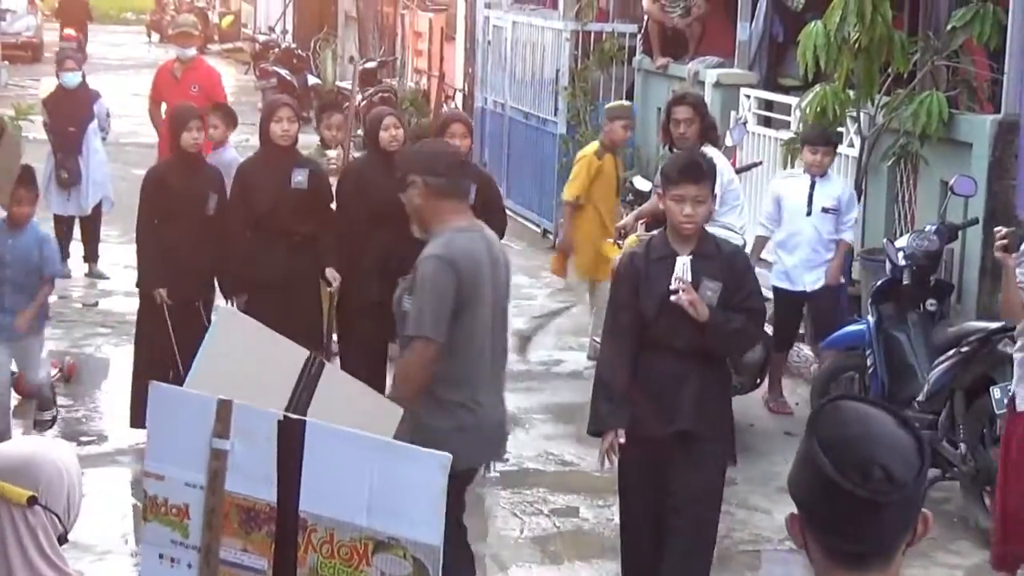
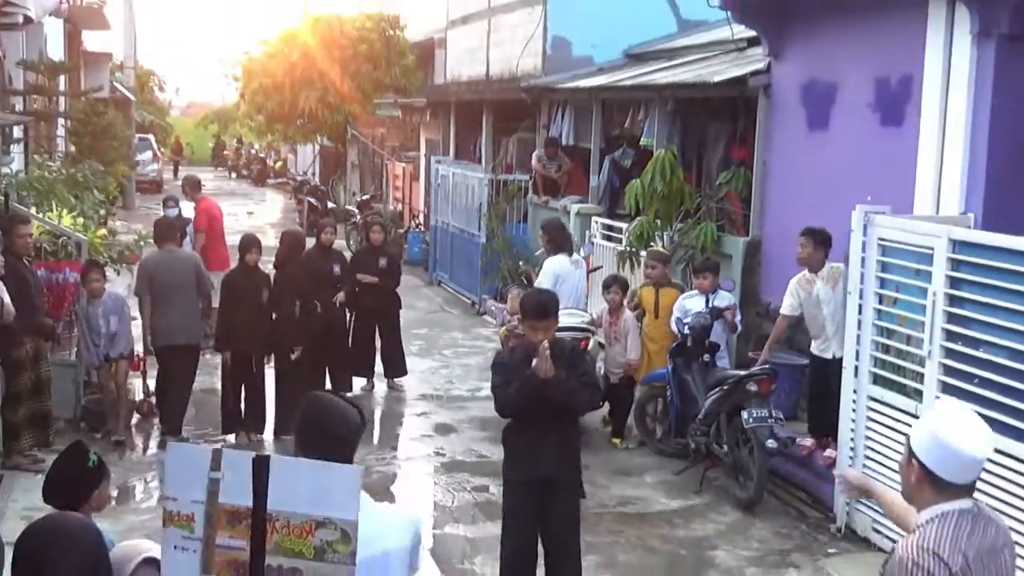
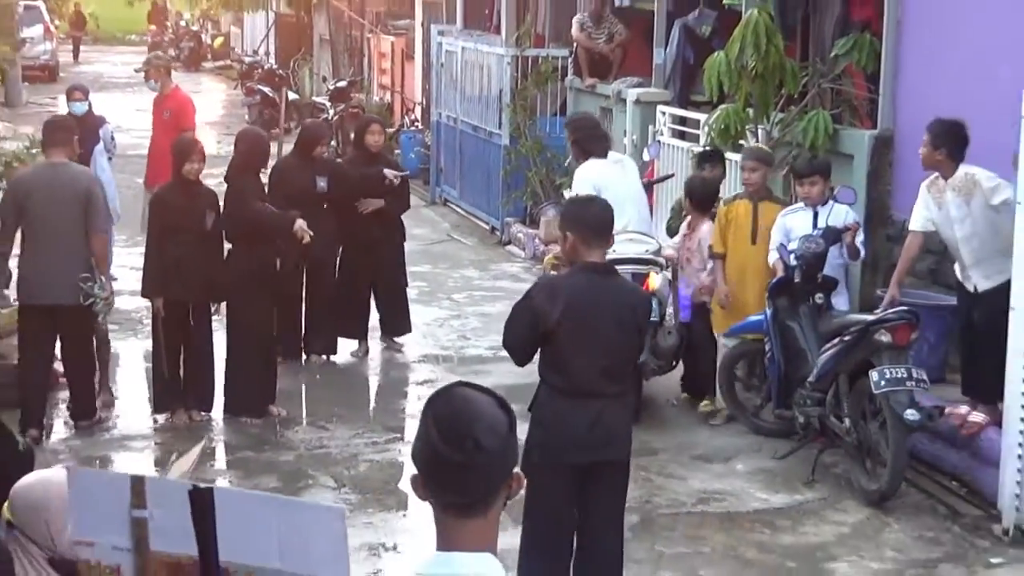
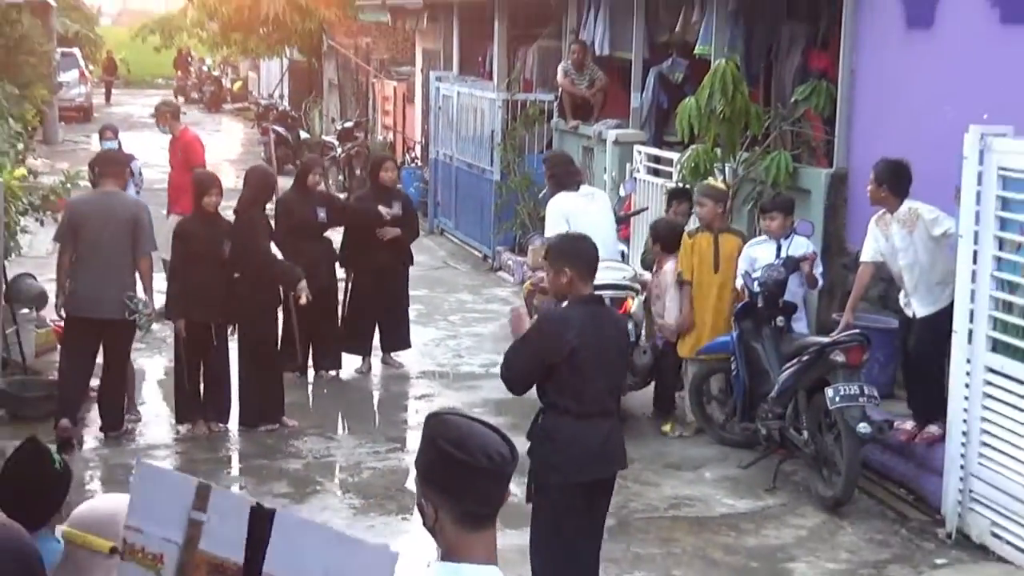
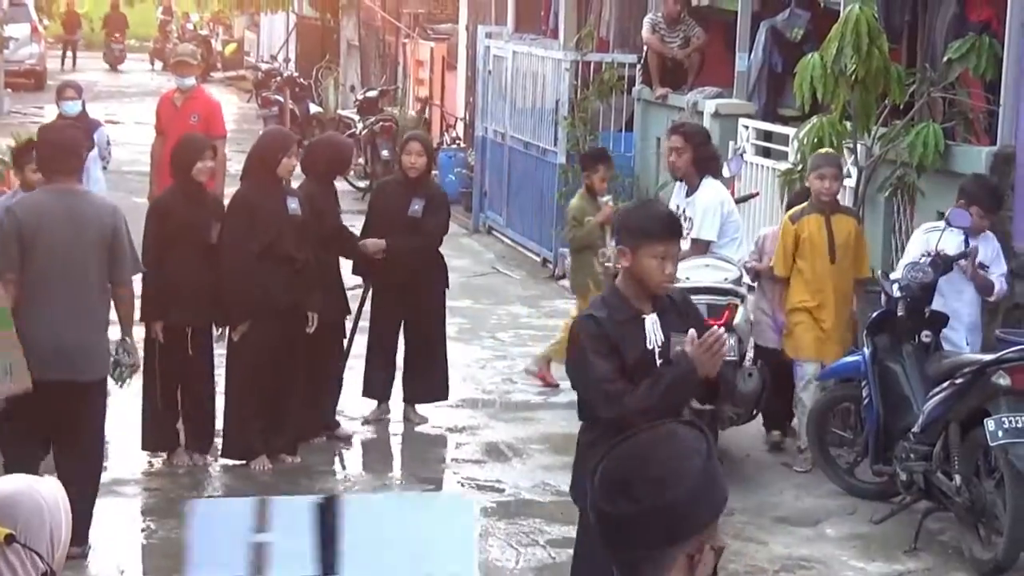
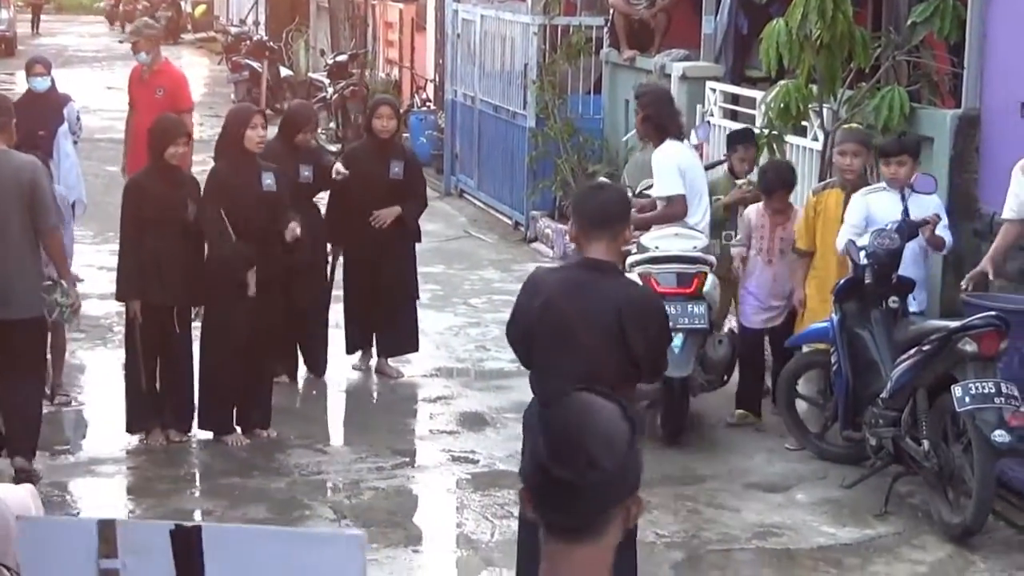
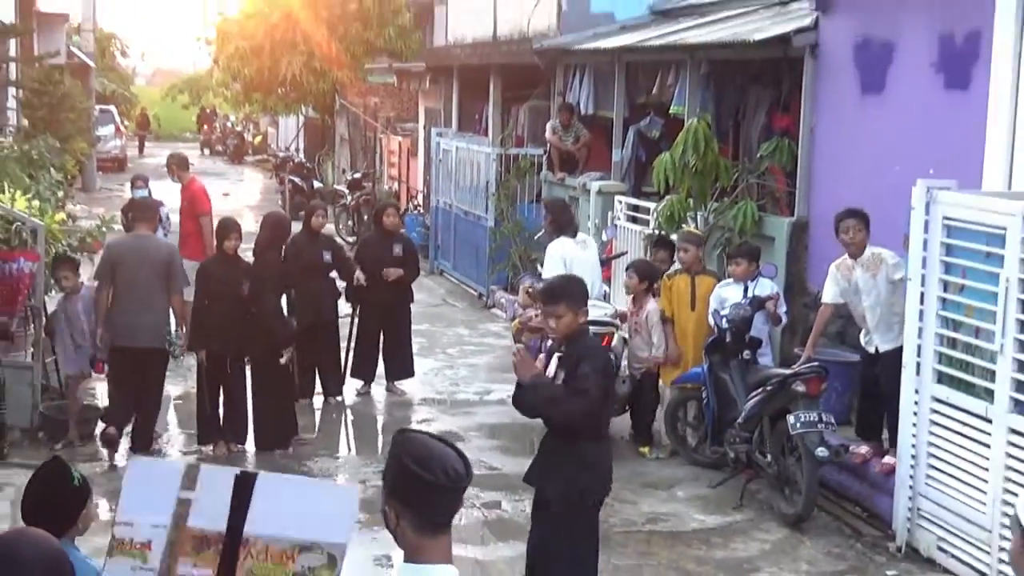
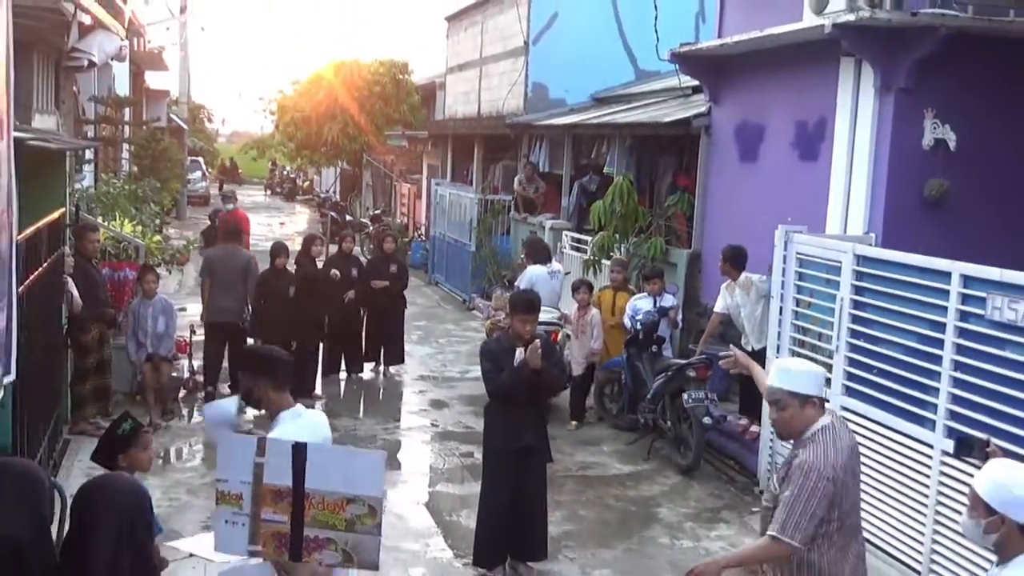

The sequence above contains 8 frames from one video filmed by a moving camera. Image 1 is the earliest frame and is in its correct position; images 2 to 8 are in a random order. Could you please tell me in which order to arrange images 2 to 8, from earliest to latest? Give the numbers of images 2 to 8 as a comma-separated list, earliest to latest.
5, 6, 3, 4, 7, 2, 8
